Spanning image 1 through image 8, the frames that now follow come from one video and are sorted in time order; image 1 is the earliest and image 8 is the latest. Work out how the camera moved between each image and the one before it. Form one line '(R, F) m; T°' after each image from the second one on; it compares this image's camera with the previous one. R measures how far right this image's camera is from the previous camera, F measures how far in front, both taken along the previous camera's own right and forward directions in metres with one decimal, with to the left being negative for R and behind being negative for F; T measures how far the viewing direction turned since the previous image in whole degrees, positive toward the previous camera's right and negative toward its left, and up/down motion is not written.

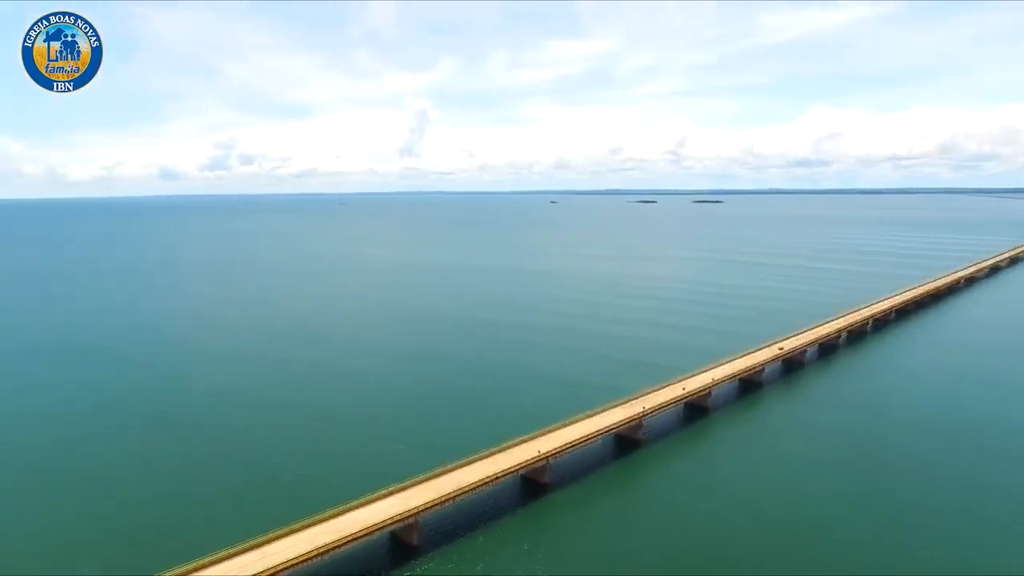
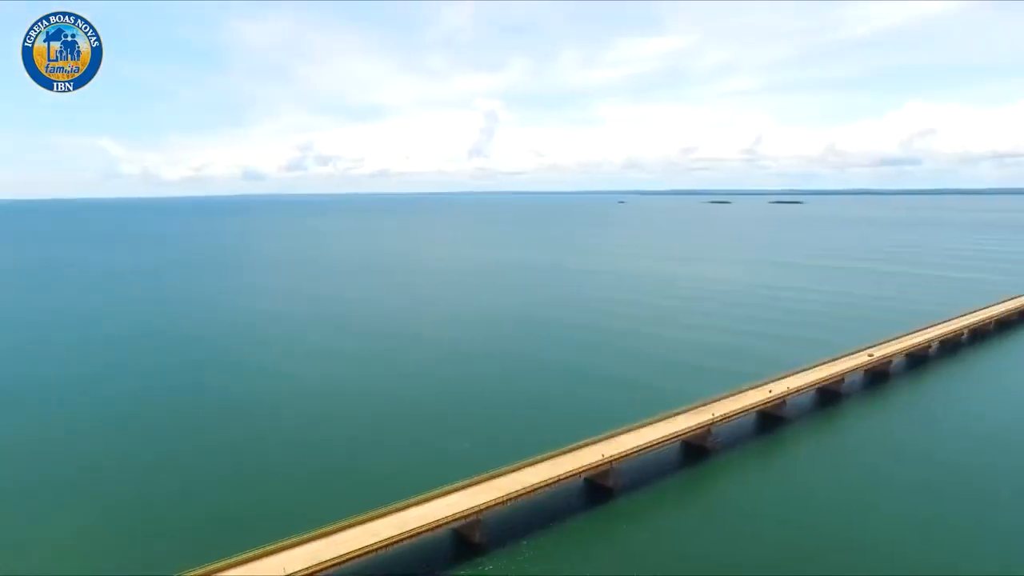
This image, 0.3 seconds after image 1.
(0.0, +0.1) m; -6°
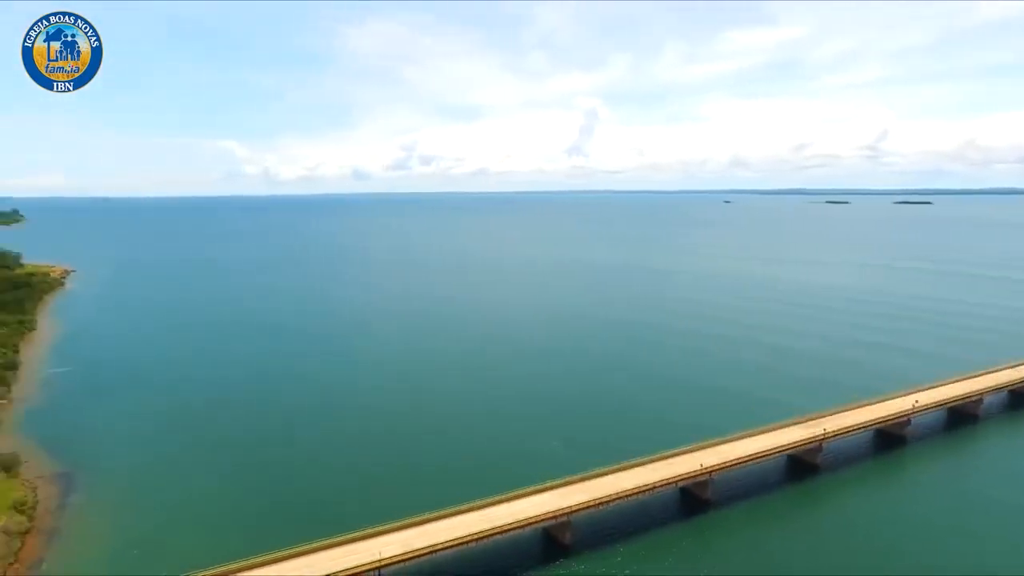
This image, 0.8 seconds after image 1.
(-0.1, +0.1) m; -9°
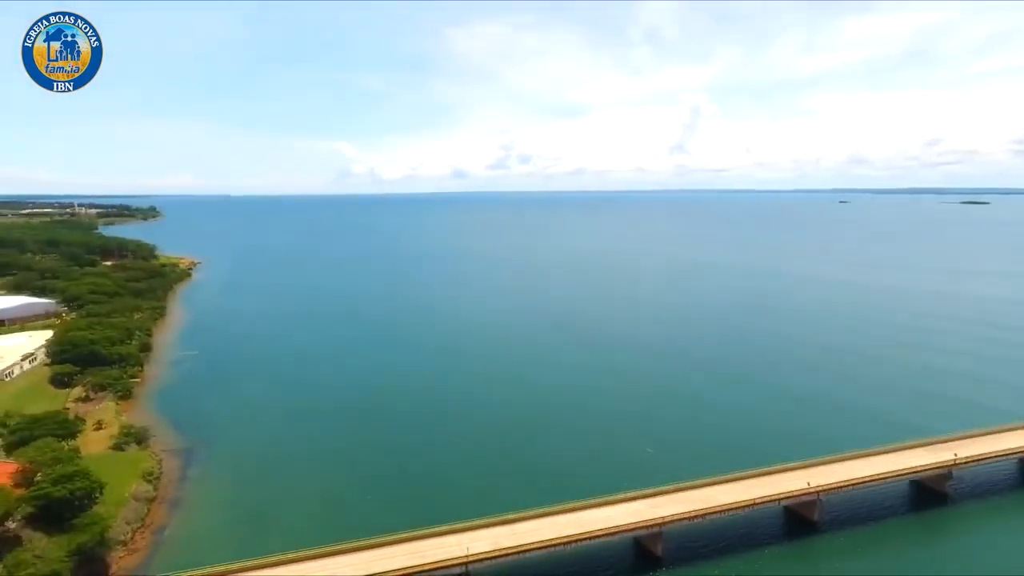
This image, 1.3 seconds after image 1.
(-0.1, +0.3) m; -9°
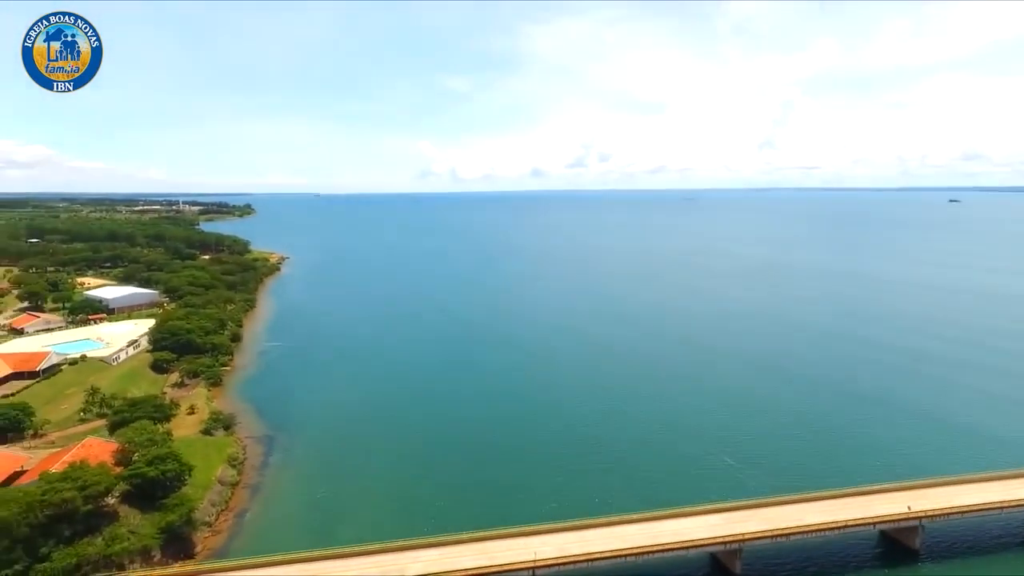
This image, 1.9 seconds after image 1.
(+0.1, +0.5) m; -7°
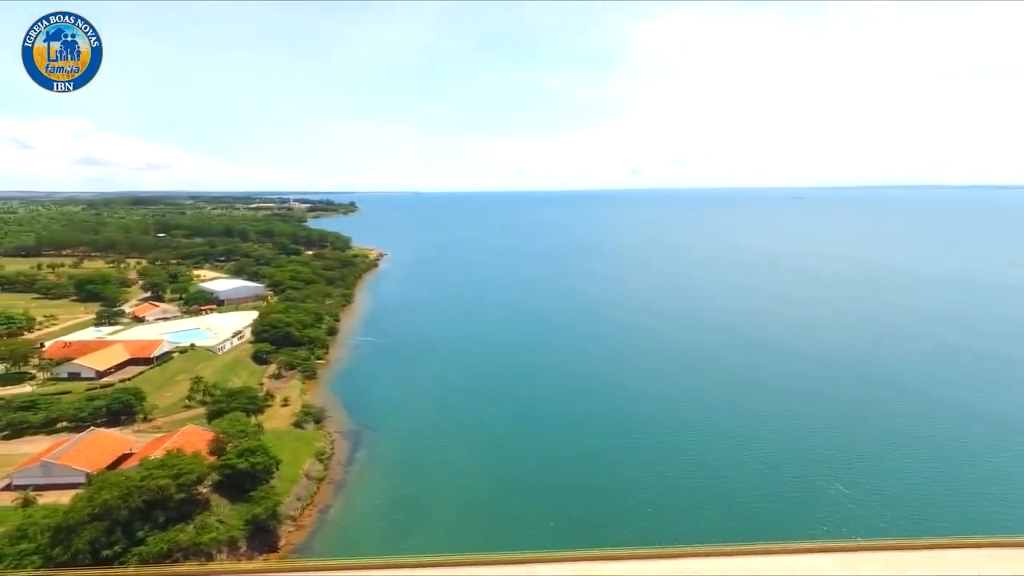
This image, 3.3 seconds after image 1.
(+0.1, +1.2) m; -9°
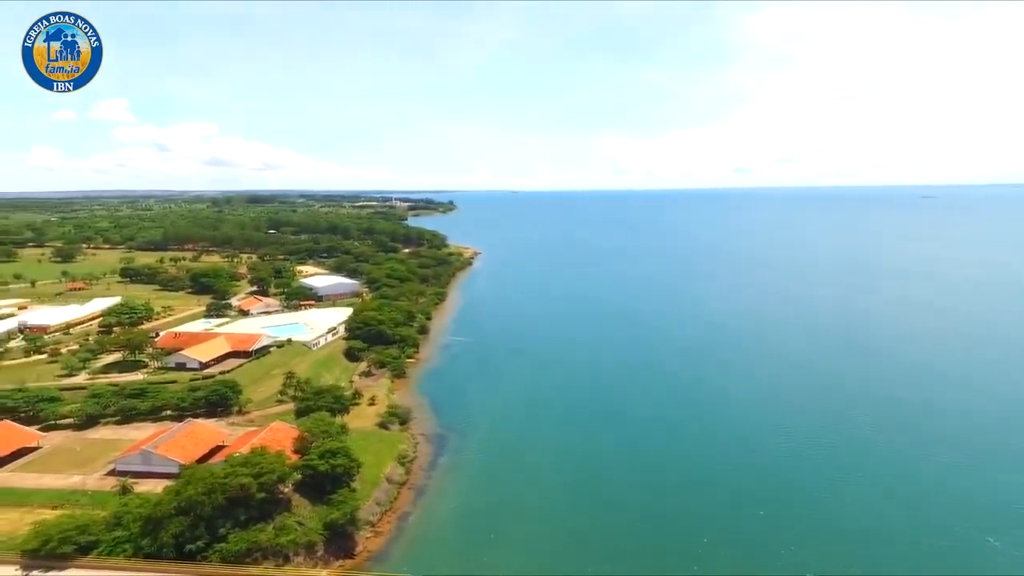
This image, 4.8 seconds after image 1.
(+0.2, +1.5) m; -9°
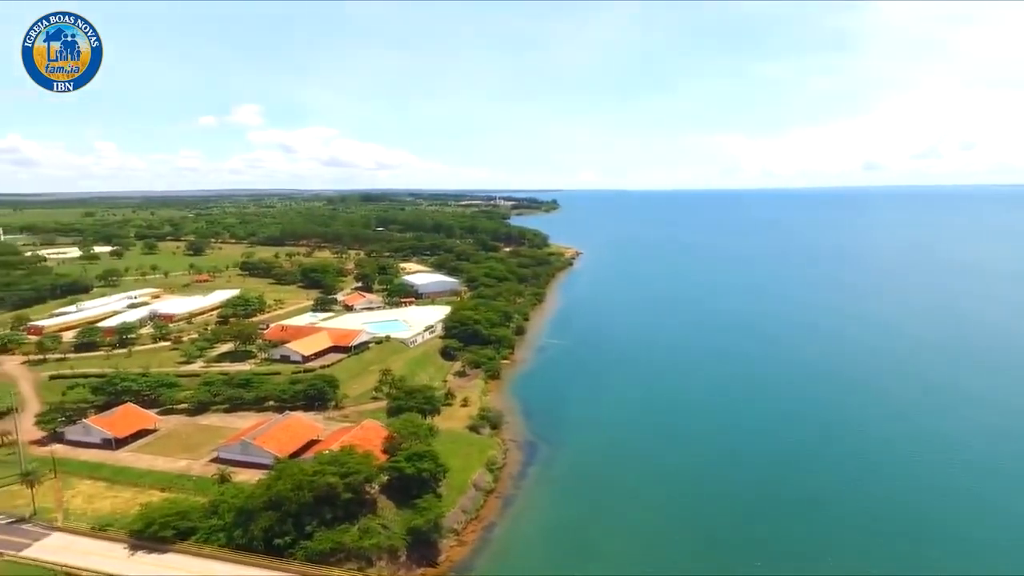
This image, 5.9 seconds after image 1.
(+0.2, +1.3) m; -9°
